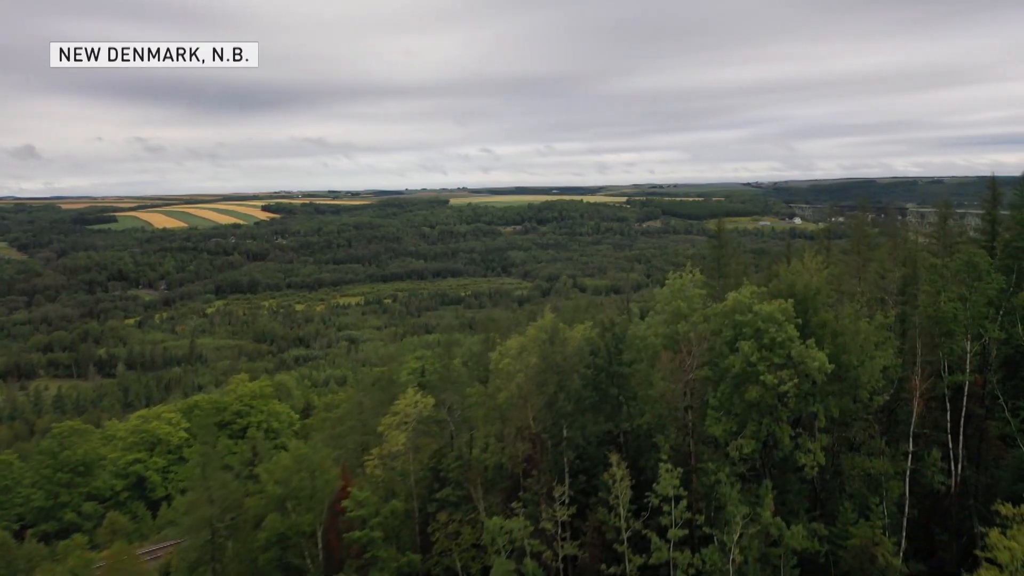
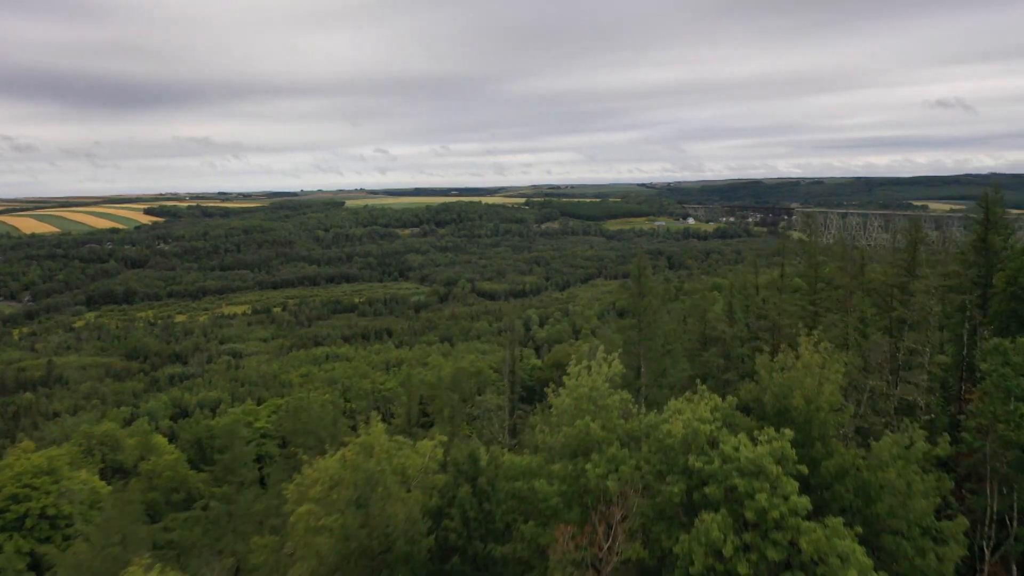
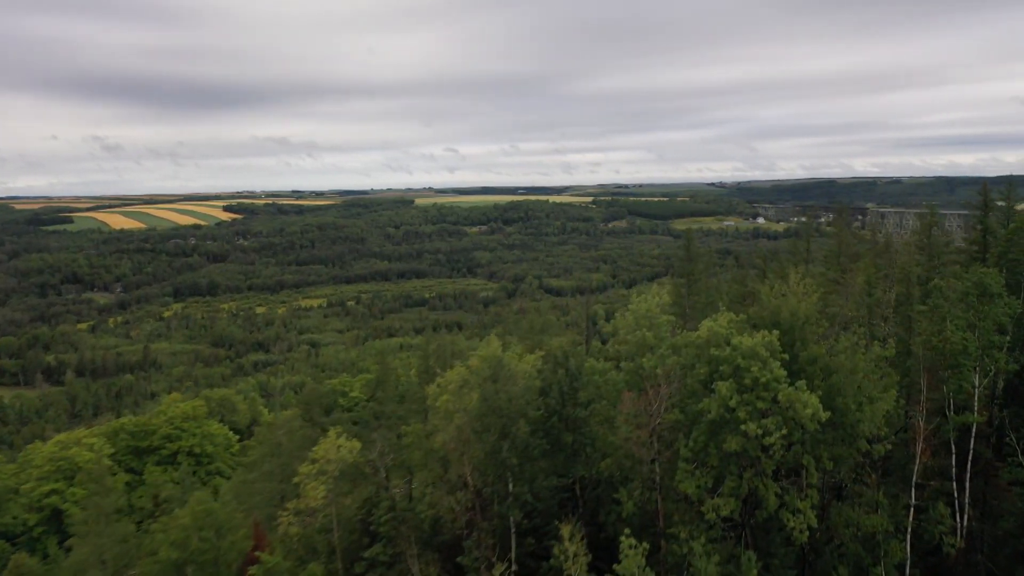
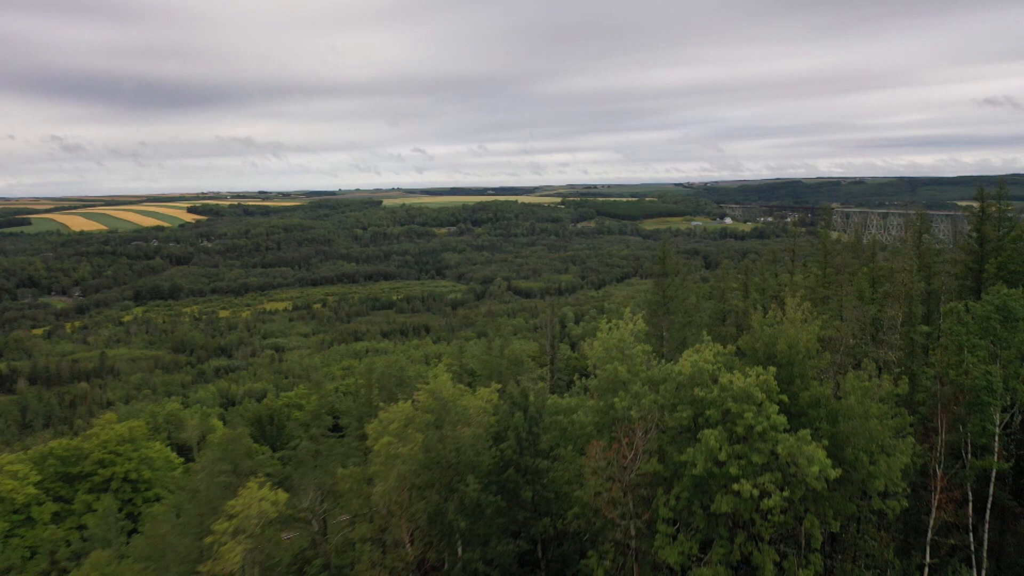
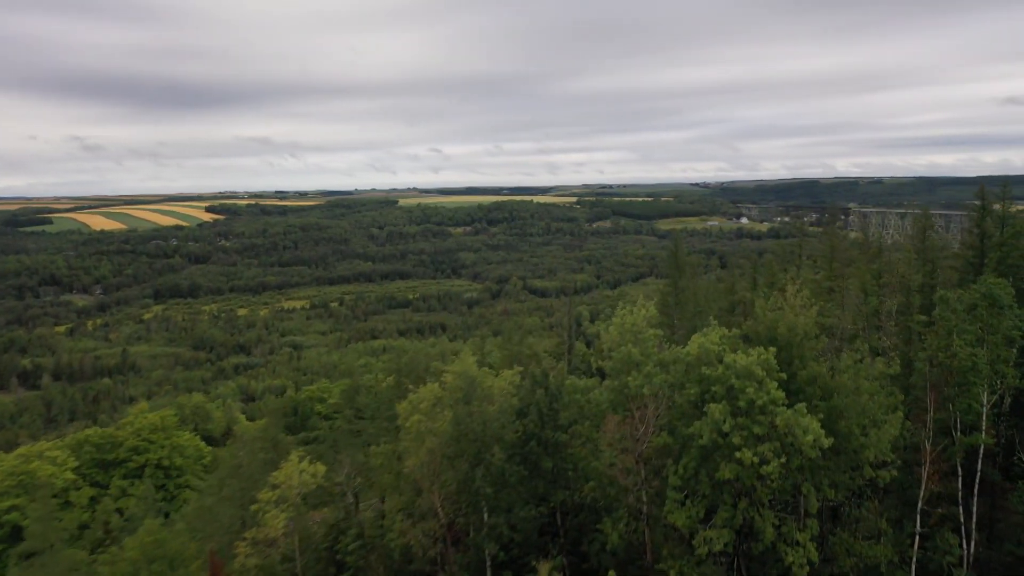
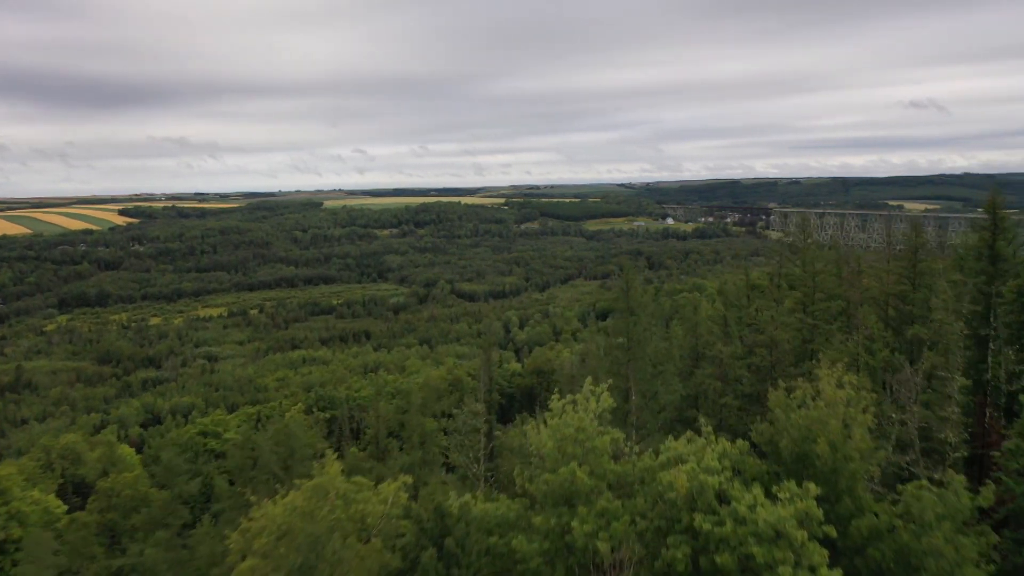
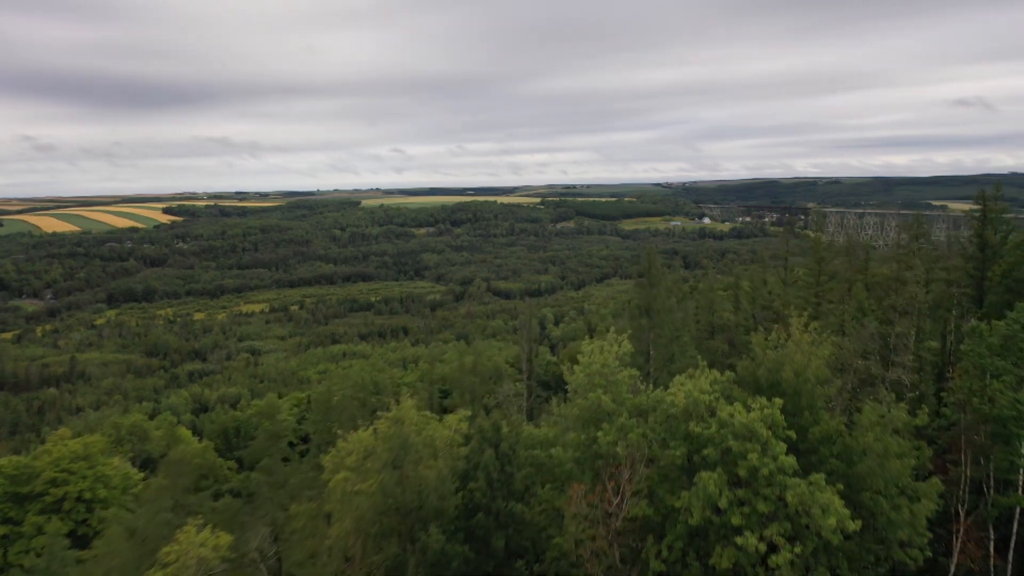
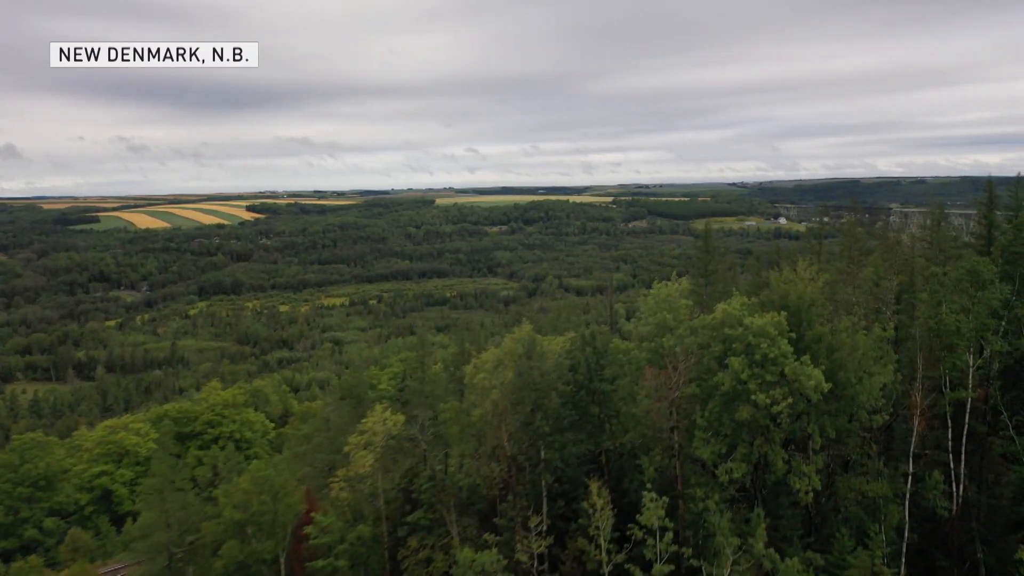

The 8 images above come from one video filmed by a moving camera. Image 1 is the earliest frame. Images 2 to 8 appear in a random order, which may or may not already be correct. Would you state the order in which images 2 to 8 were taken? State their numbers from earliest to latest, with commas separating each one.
8, 3, 5, 4, 7, 2, 6
